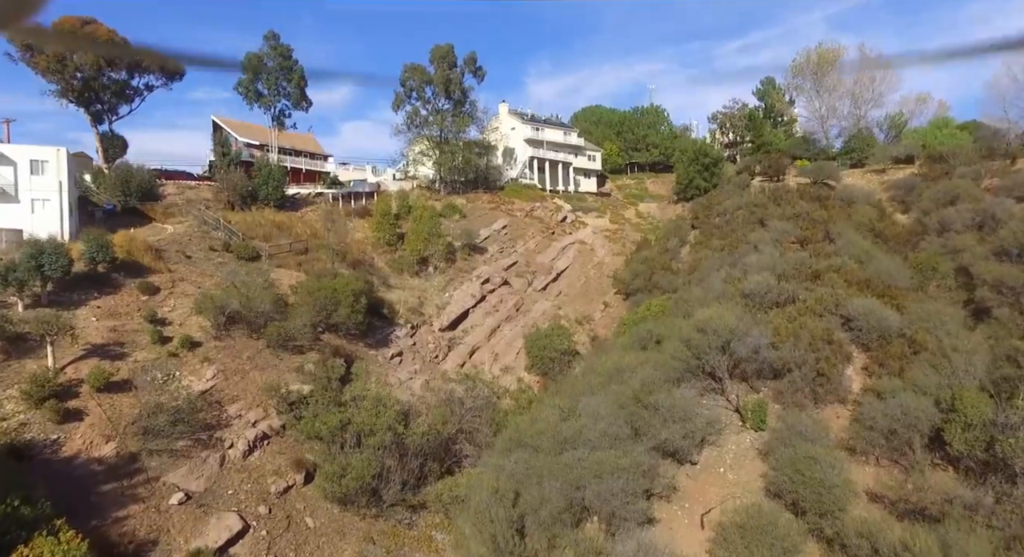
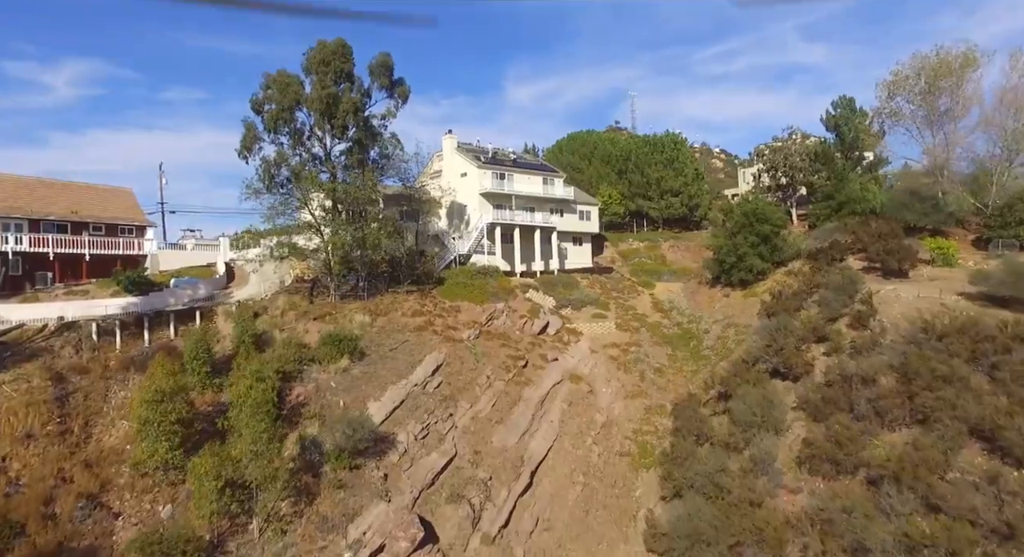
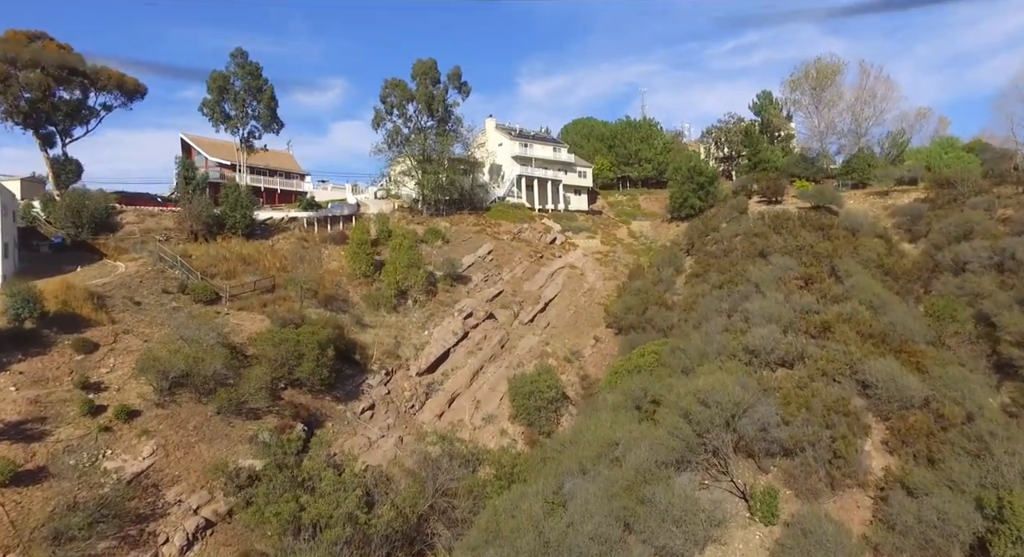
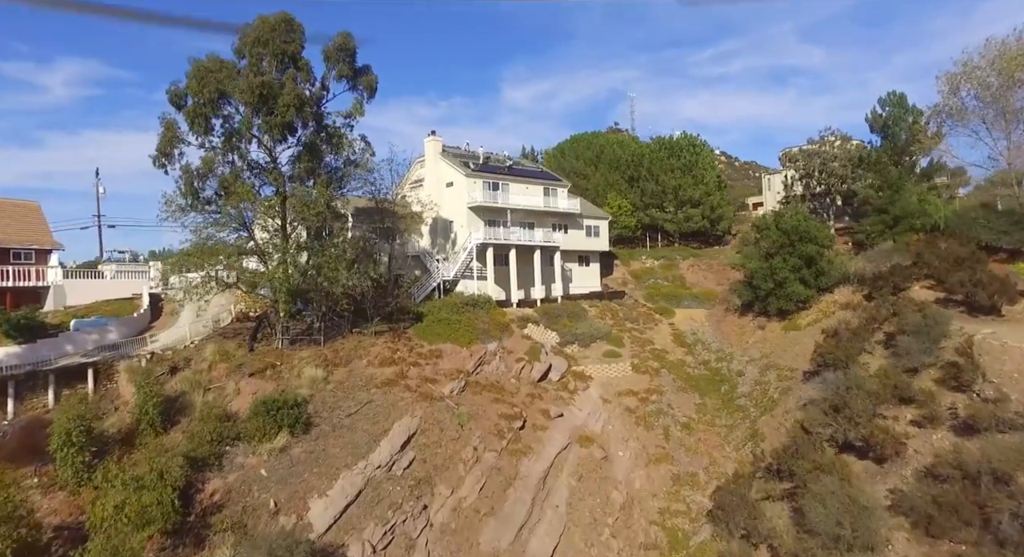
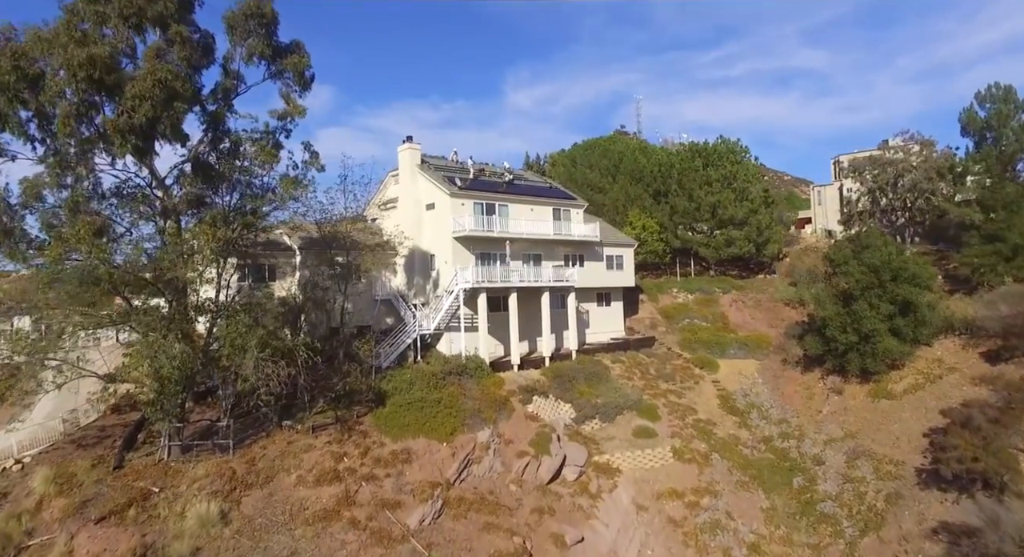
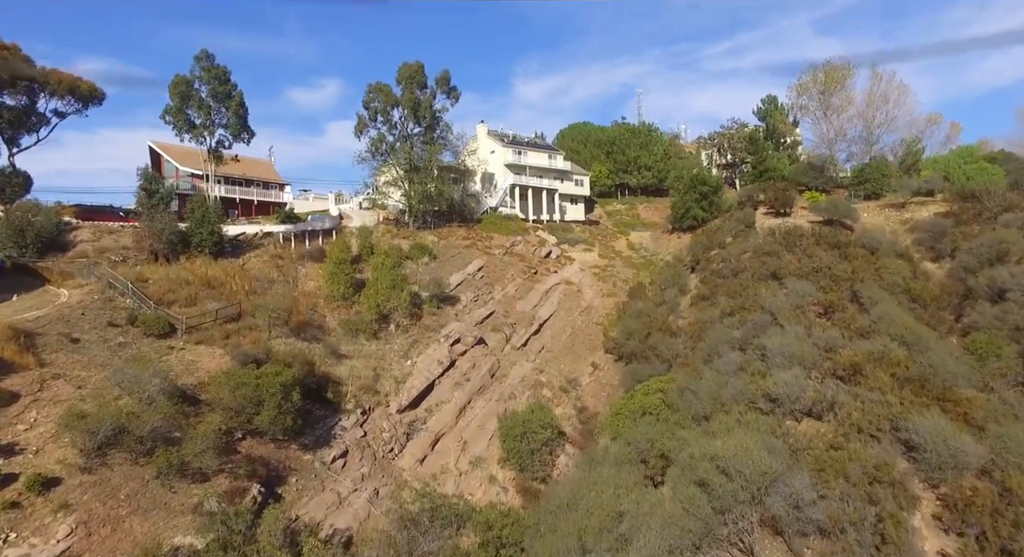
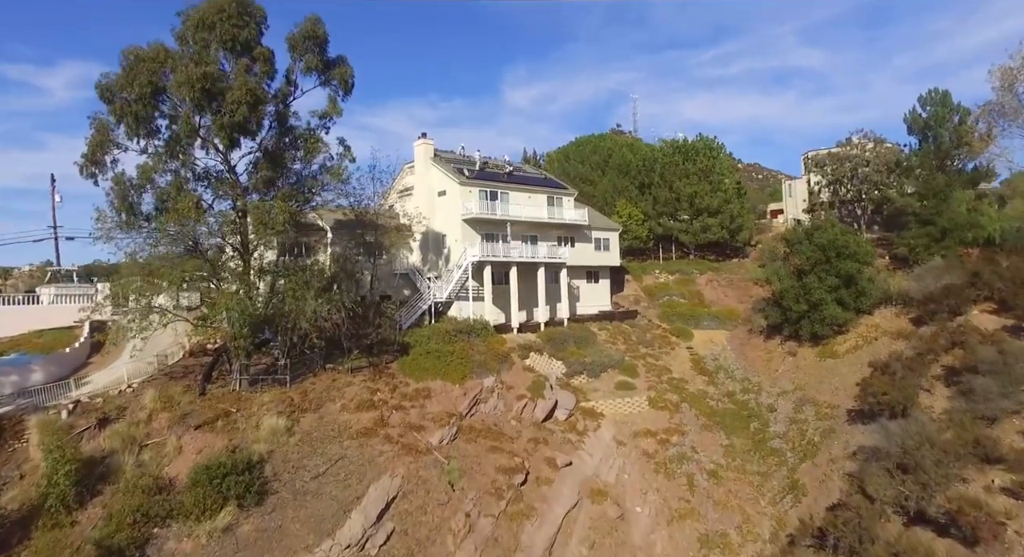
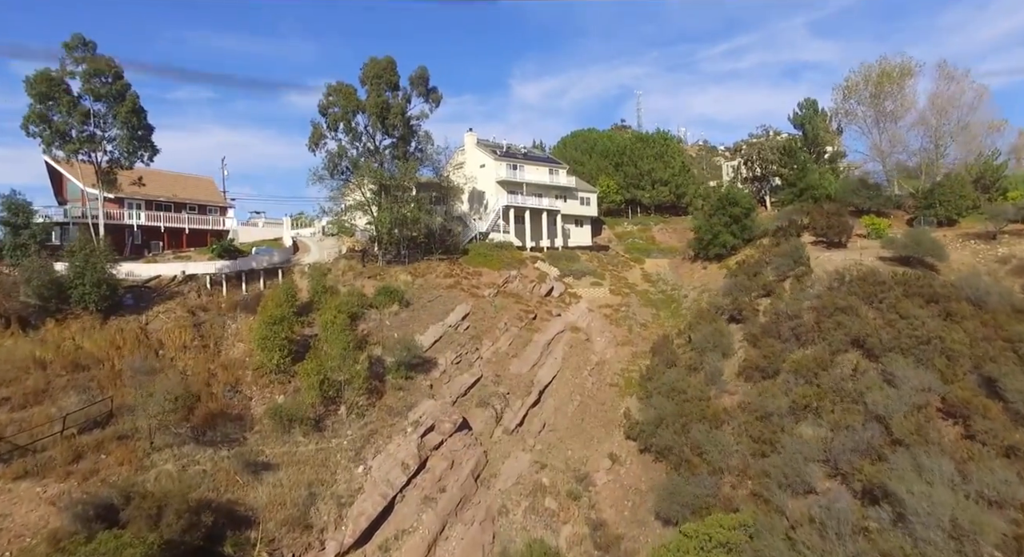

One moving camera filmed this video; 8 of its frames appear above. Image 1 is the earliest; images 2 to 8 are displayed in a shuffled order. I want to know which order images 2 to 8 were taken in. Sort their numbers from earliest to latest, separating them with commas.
3, 6, 8, 2, 4, 7, 5
